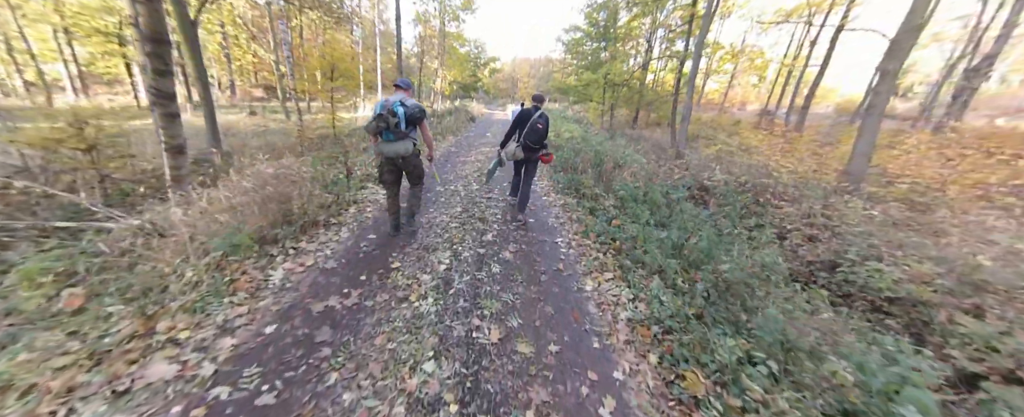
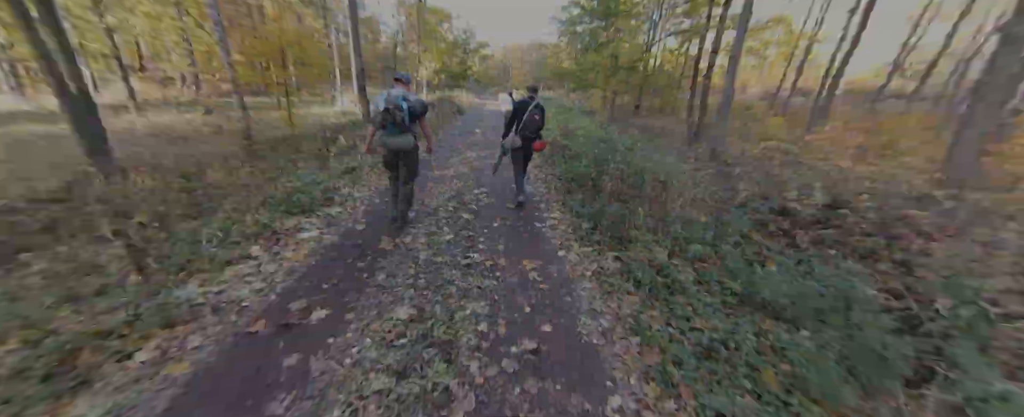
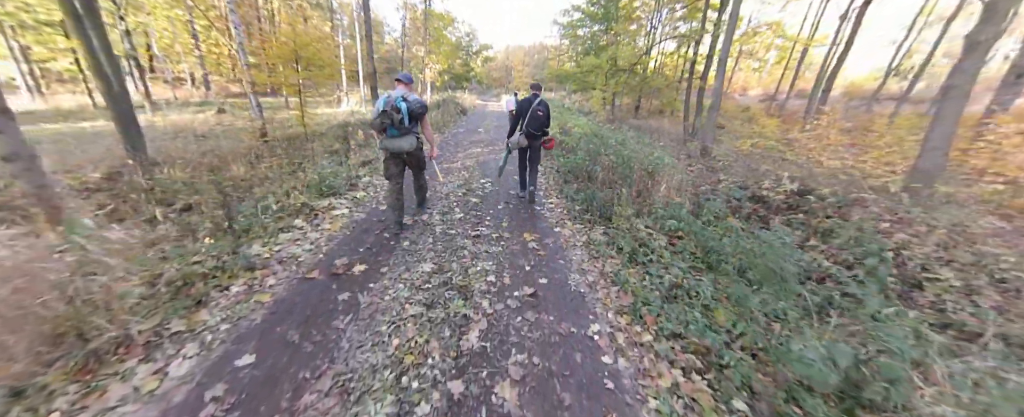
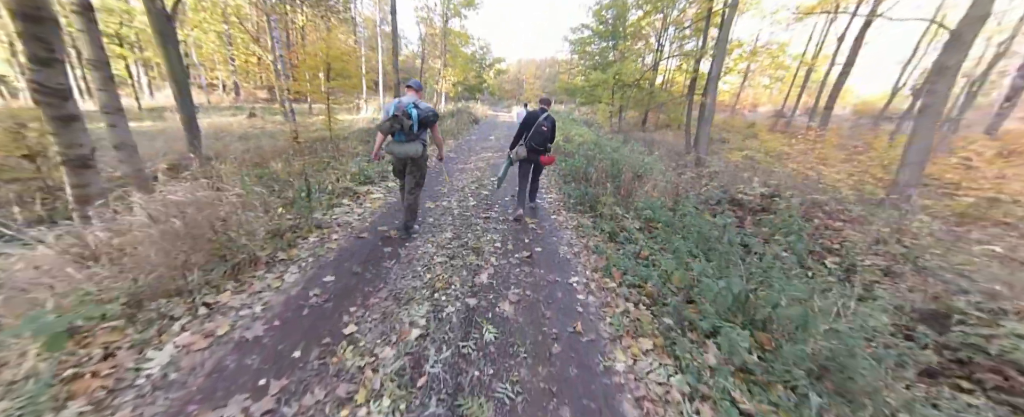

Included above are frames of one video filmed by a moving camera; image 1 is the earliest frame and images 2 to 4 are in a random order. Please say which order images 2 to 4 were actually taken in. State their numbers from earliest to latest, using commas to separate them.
4, 3, 2
